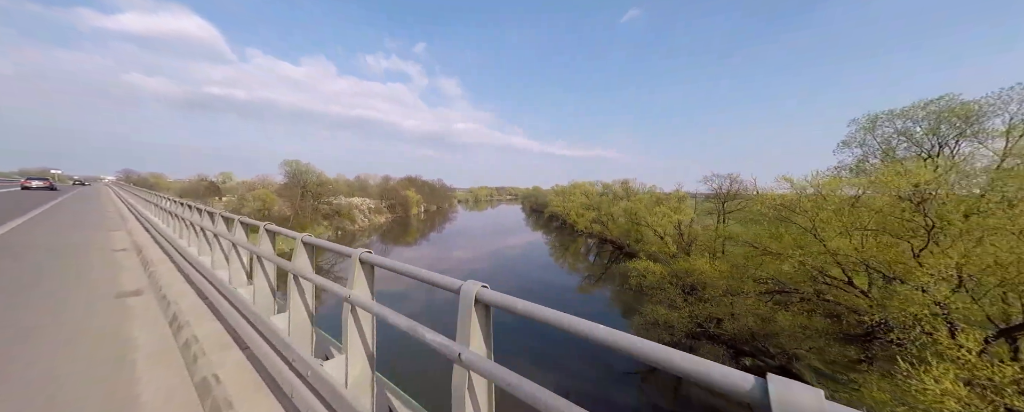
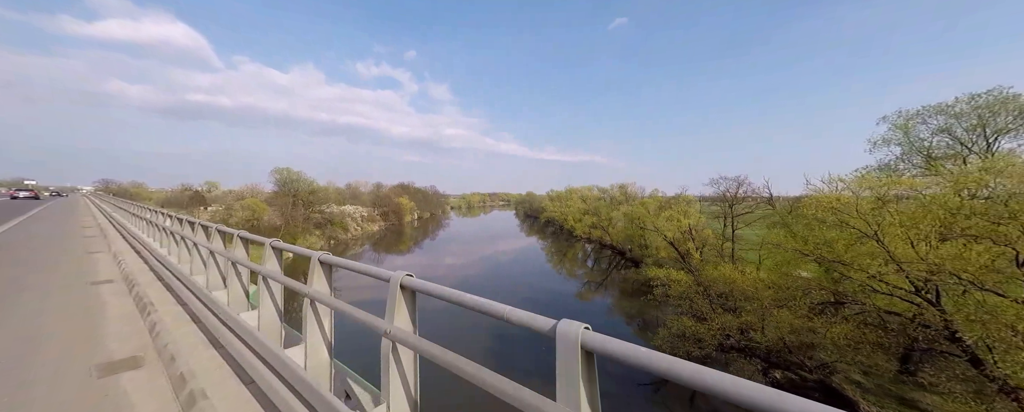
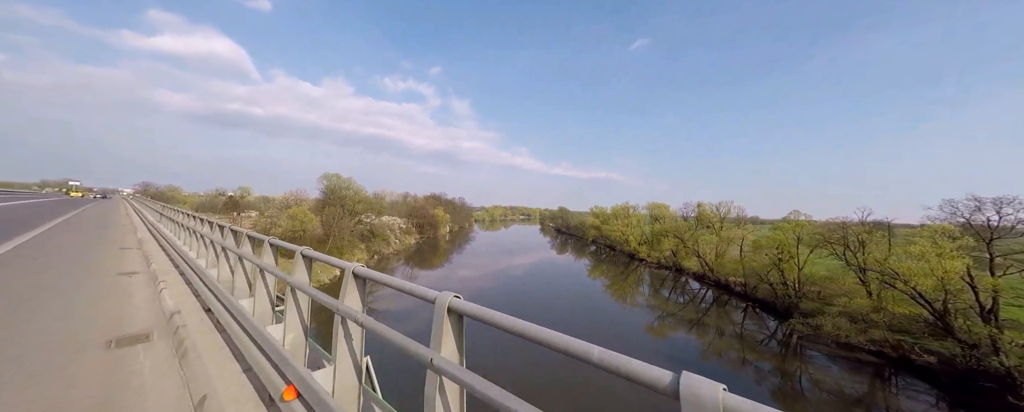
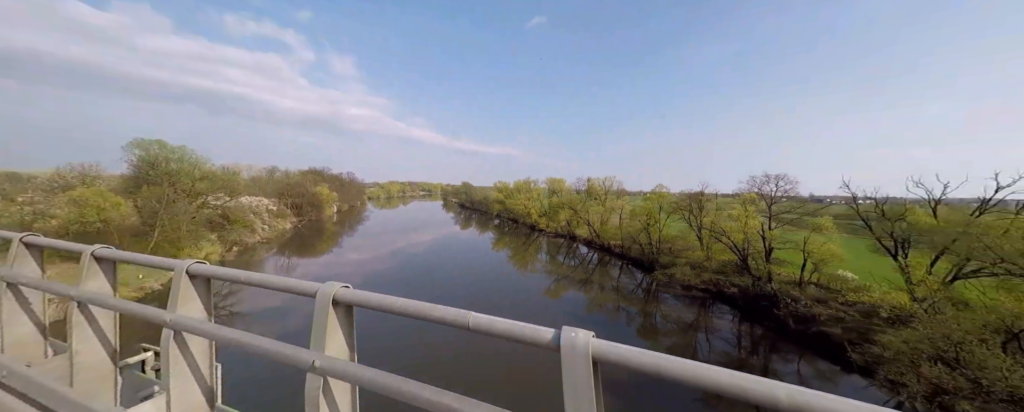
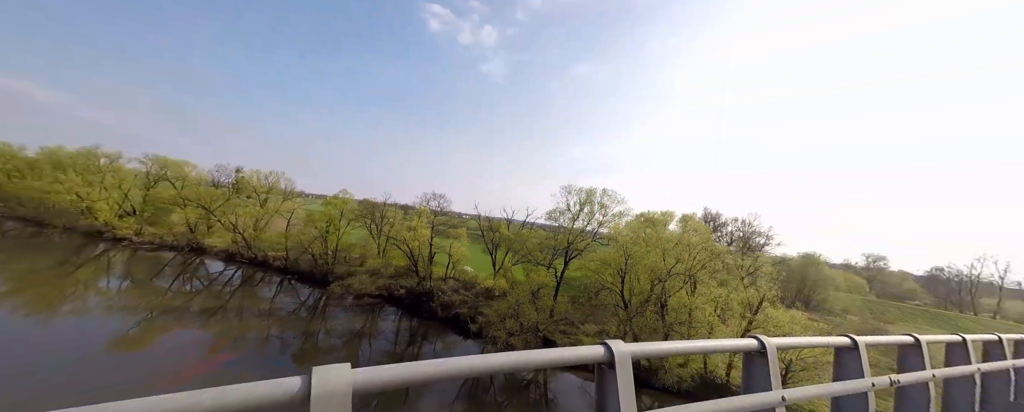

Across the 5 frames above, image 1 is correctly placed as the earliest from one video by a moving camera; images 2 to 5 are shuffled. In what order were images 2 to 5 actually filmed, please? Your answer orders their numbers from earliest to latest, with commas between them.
2, 3, 4, 5
